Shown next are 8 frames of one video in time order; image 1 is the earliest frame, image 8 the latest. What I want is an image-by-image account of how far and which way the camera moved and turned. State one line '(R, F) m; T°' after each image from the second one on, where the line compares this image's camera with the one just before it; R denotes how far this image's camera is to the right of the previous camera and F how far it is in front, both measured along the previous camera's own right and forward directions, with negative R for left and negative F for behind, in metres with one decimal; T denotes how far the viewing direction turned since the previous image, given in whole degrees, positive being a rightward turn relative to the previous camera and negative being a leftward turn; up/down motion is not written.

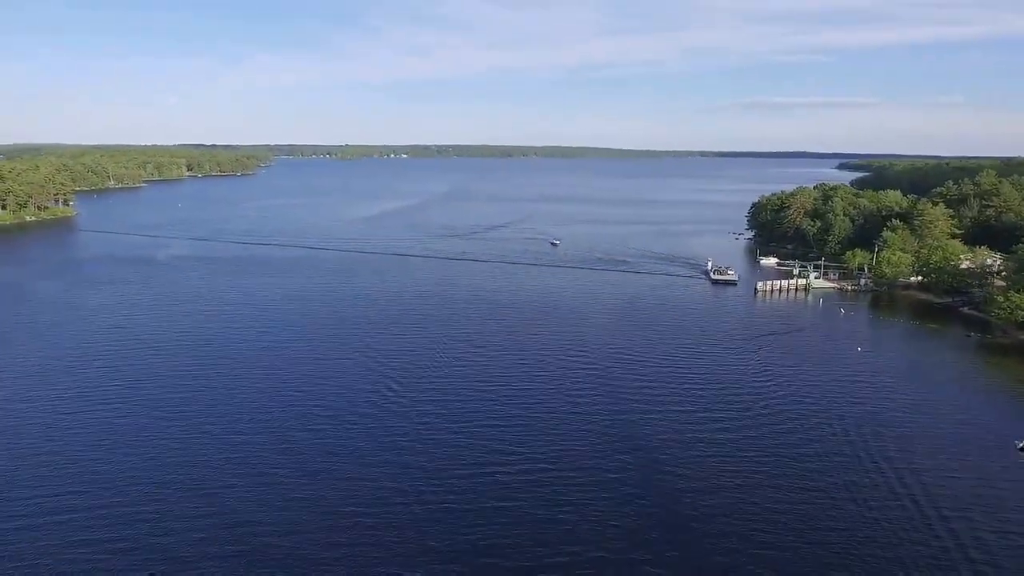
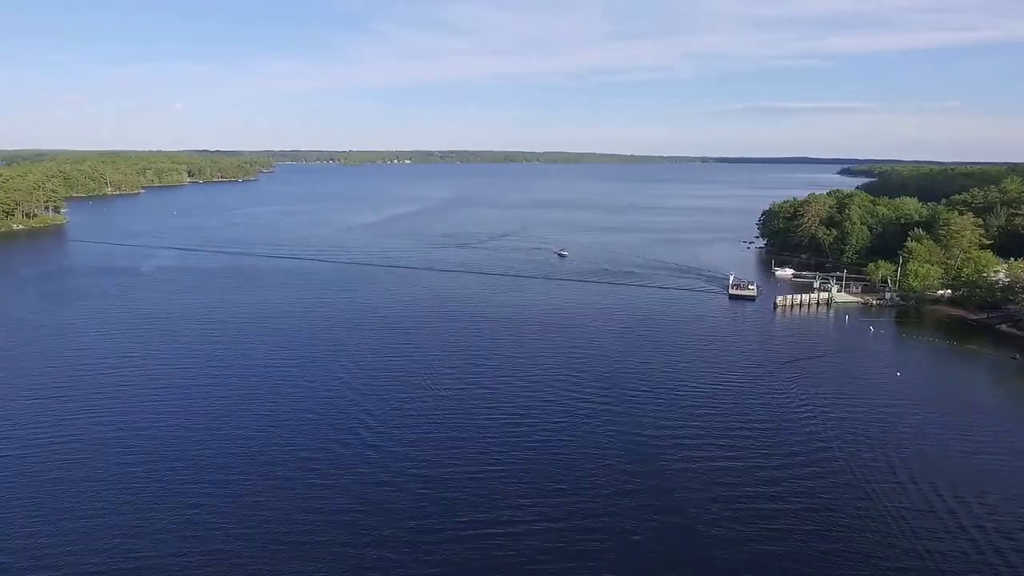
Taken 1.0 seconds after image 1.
(-0.1, +1.4) m; 0°
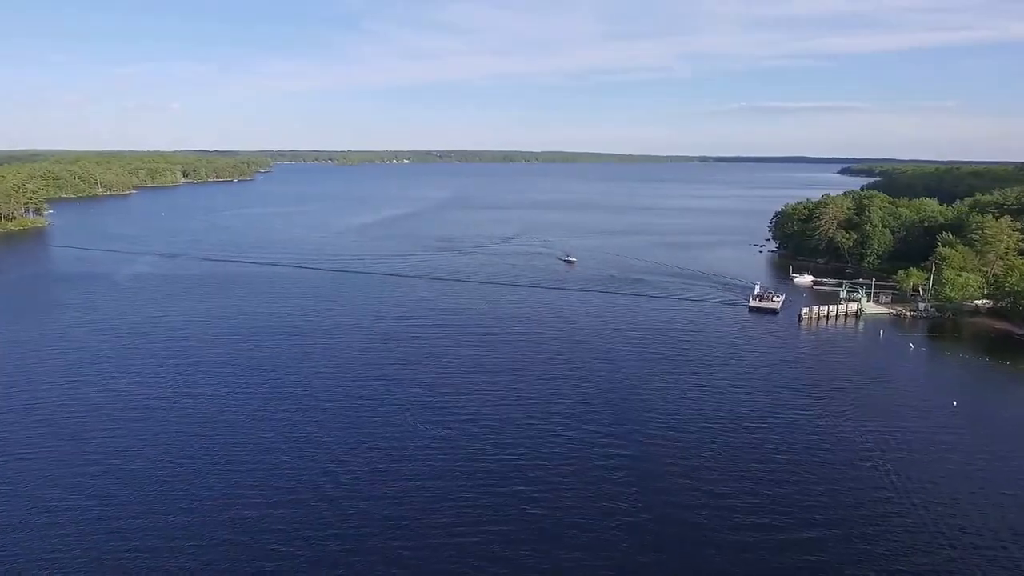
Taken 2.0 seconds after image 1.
(-0.1, +1.8) m; 0°
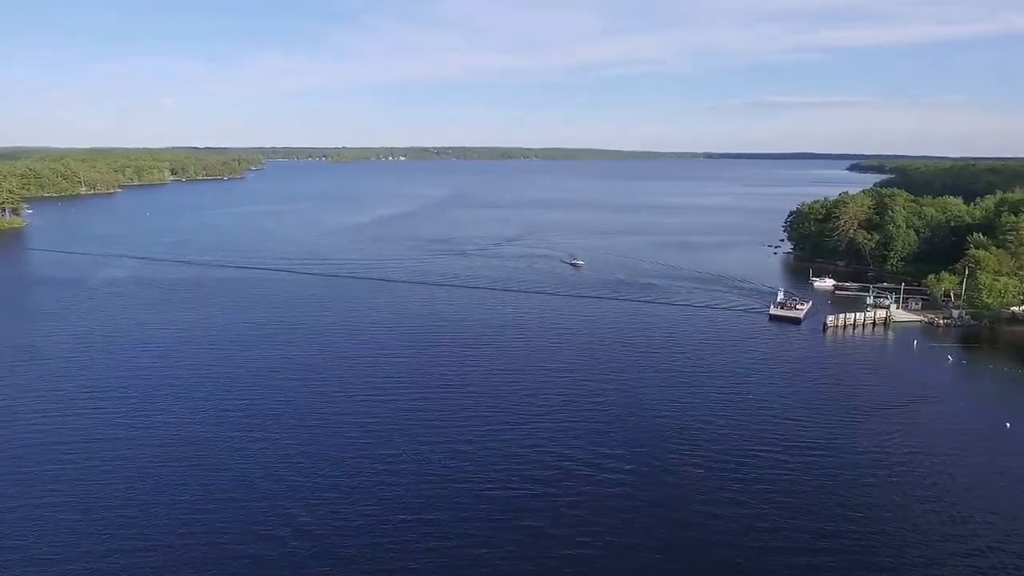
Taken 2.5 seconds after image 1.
(+0.1, +1.9) m; 0°
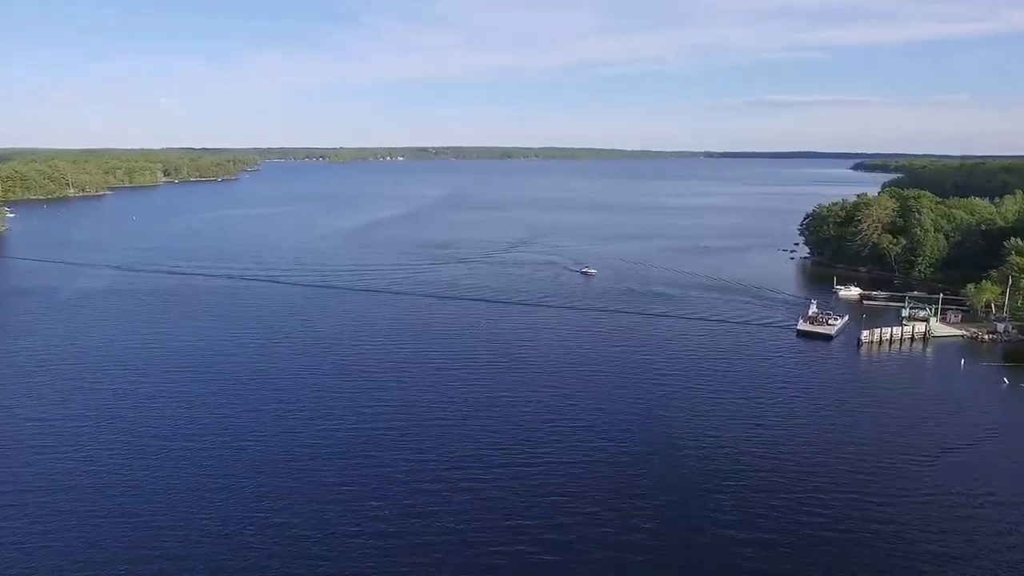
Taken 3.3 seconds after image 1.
(-0.1, +1.8) m; 0°
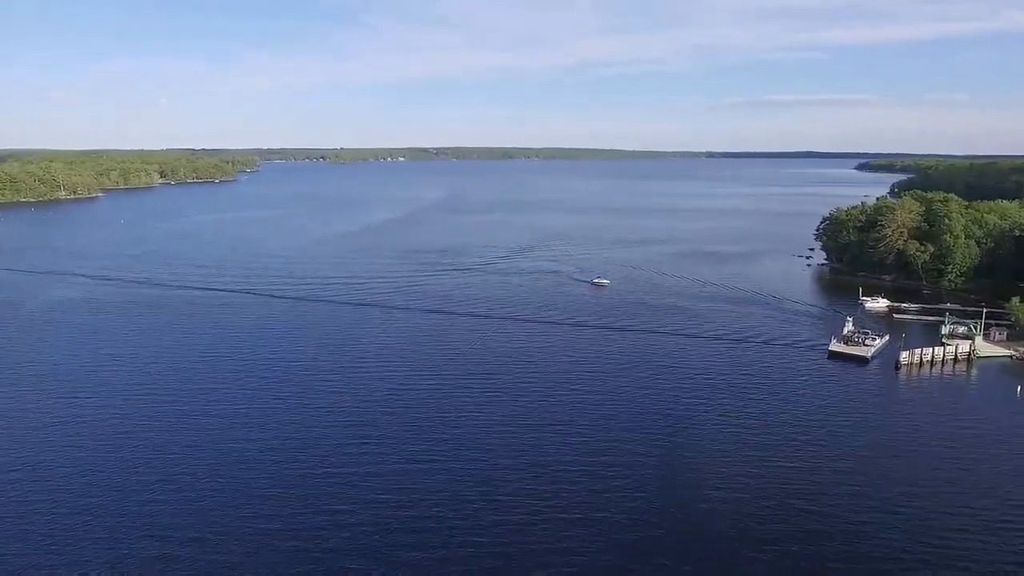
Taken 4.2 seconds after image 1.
(-0.2, +1.4) m; 0°
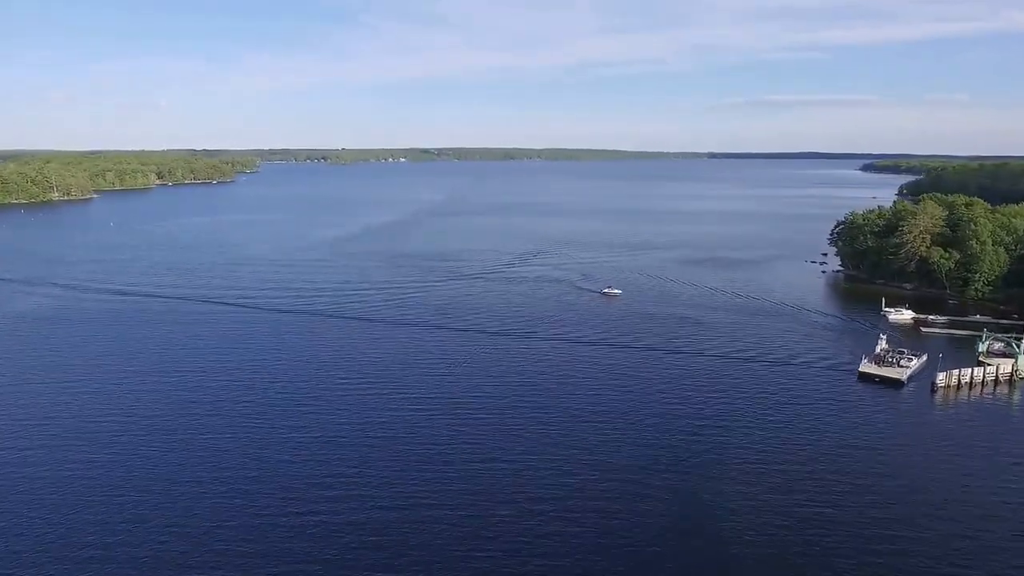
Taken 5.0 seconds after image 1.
(-0.2, +1.1) m; 0°
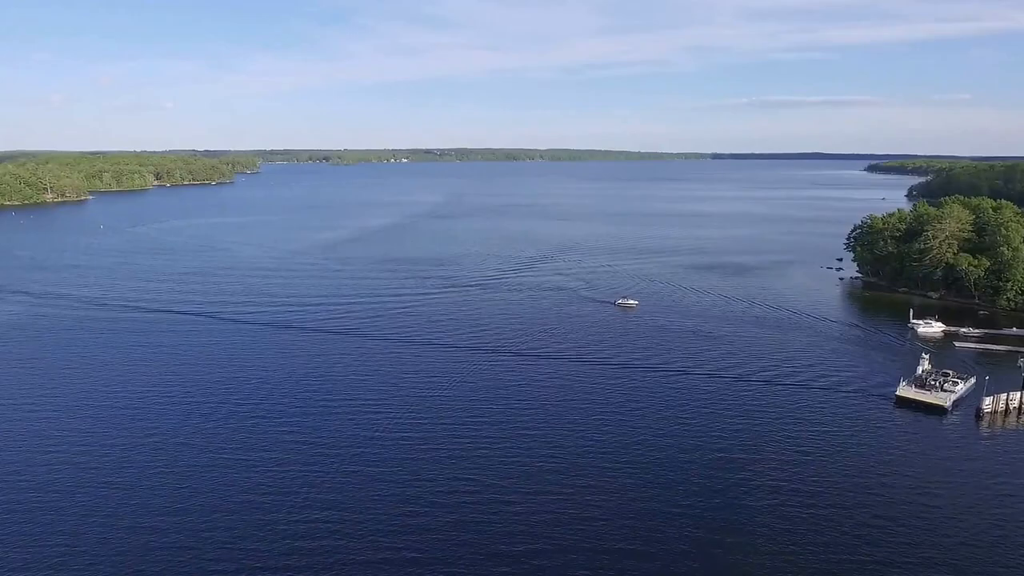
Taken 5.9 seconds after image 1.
(-0.2, +1.1) m; 0°
